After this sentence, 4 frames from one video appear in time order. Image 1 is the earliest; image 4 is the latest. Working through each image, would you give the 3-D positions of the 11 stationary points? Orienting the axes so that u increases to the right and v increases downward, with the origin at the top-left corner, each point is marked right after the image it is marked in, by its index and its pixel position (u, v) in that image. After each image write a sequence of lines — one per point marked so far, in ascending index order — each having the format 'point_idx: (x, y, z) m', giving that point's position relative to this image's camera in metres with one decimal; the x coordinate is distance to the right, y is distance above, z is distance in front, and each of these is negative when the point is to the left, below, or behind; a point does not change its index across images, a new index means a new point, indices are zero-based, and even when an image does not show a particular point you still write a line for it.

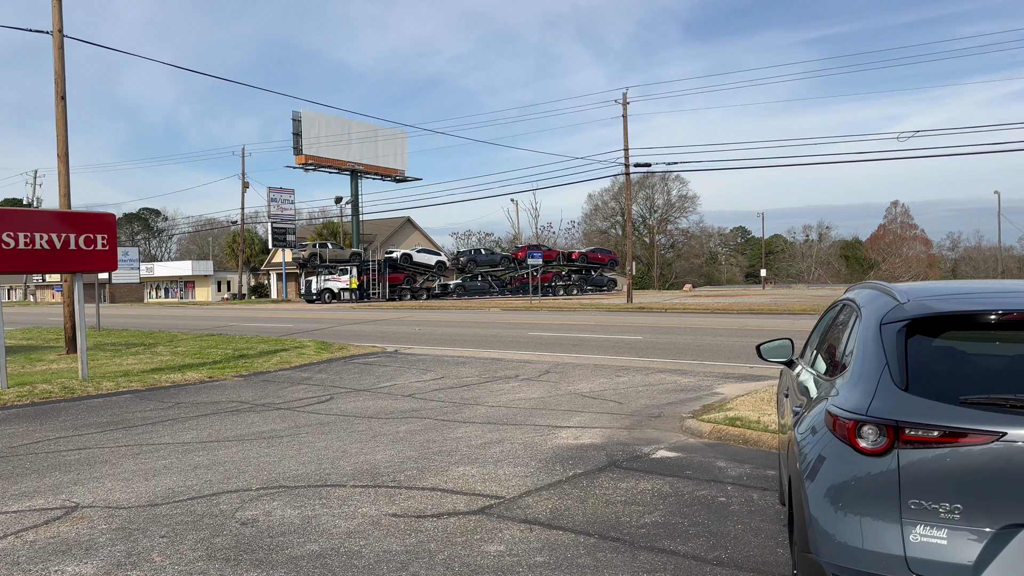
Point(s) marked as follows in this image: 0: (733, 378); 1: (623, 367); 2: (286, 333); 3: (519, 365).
0: (+3.1, -1.3, +12.3) m
1: (+1.7, -1.2, +13.6) m
2: (-4.9, -1.0, +18.5) m
3: (+0.1, -1.2, +14.0) m
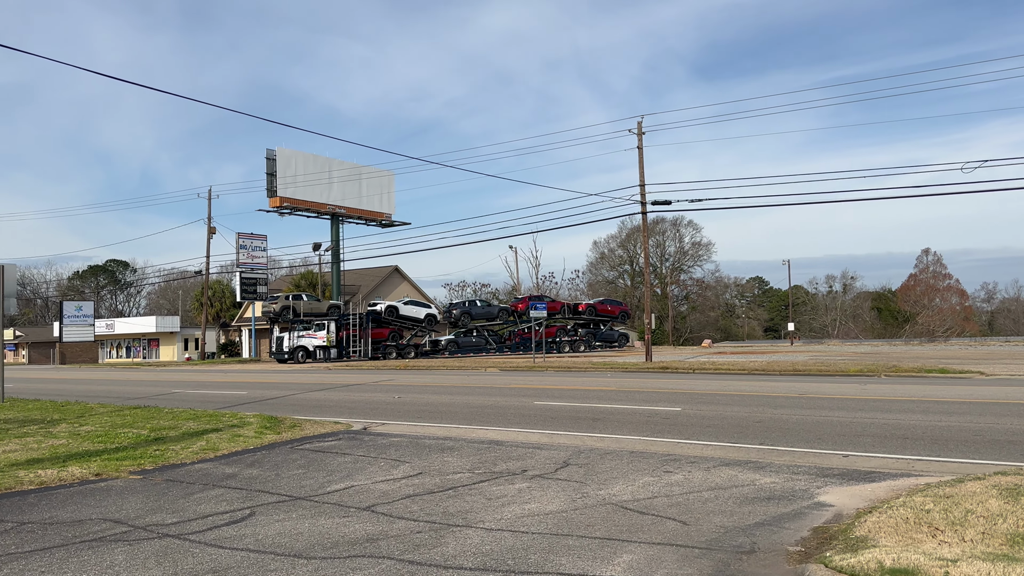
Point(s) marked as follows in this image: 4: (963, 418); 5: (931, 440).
0: (+3.2, -1.9, +8.7) m
1: (+1.8, -1.9, +9.9) m
2: (-4.8, -2.0, +14.8) m
3: (+0.2, -1.9, +10.3) m
4: (+6.3, -1.8, +12.1) m
5: (+5.2, -1.9, +10.8) m
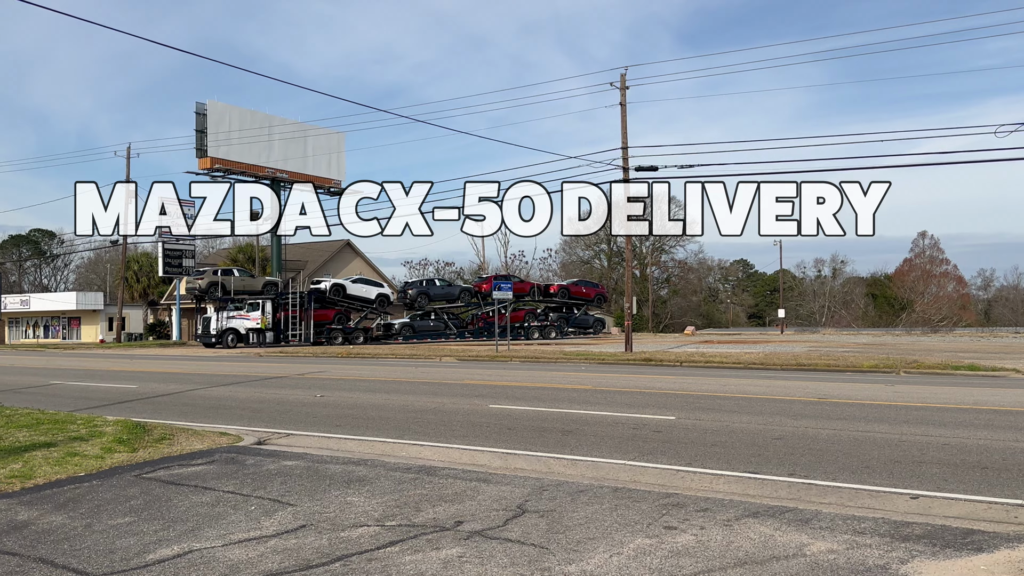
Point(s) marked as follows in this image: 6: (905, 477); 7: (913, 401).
0: (+2.7, -1.7, +5.7) m
1: (+1.3, -1.7, +7.0) m
2: (-5.5, -1.5, +11.6) m
3: (-0.4, -1.7, +7.2) m
4: (+5.7, -1.6, +9.3) m
5: (+4.6, -1.7, +7.9) m
6: (+3.5, -1.7, +7.8) m
7: (+5.5, -1.5, +11.9) m
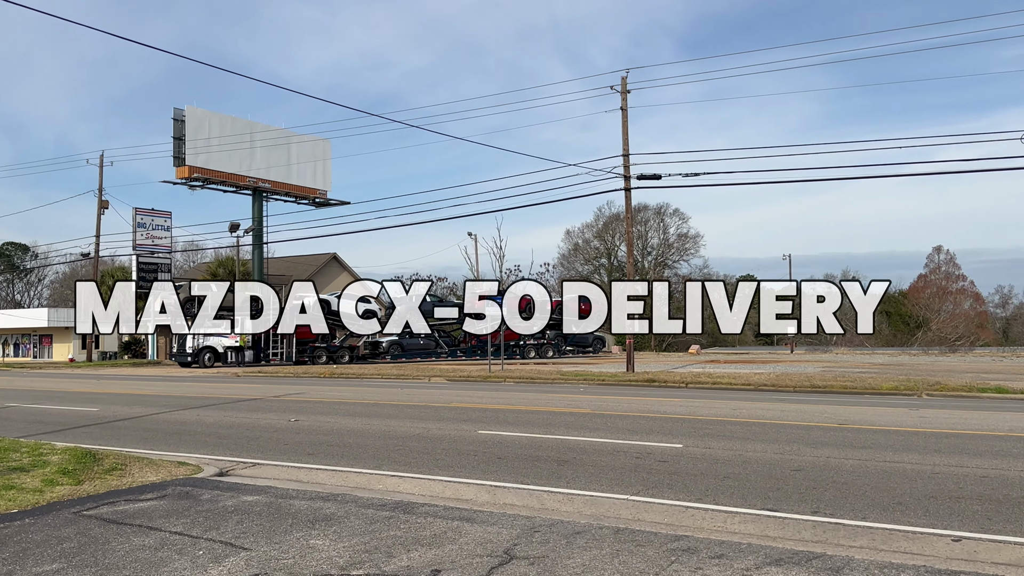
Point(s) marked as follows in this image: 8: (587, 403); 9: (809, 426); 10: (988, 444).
0: (+2.5, -1.7, +4.2) m
1: (+1.1, -1.7, +5.5) m
2: (-5.7, -1.7, +10.2) m
3: (-0.6, -1.7, +5.8) m
4: (+5.5, -1.7, +7.8) m
5: (+4.4, -1.7, +6.4) m
6: (+3.3, -1.7, +6.3) m
7: (+5.3, -1.7, +10.4) m
8: (+1.6, -2.4, +19.6) m
9: (+5.2, -1.8, +15.8) m
10: (+5.2, -1.7, +9.4) m
